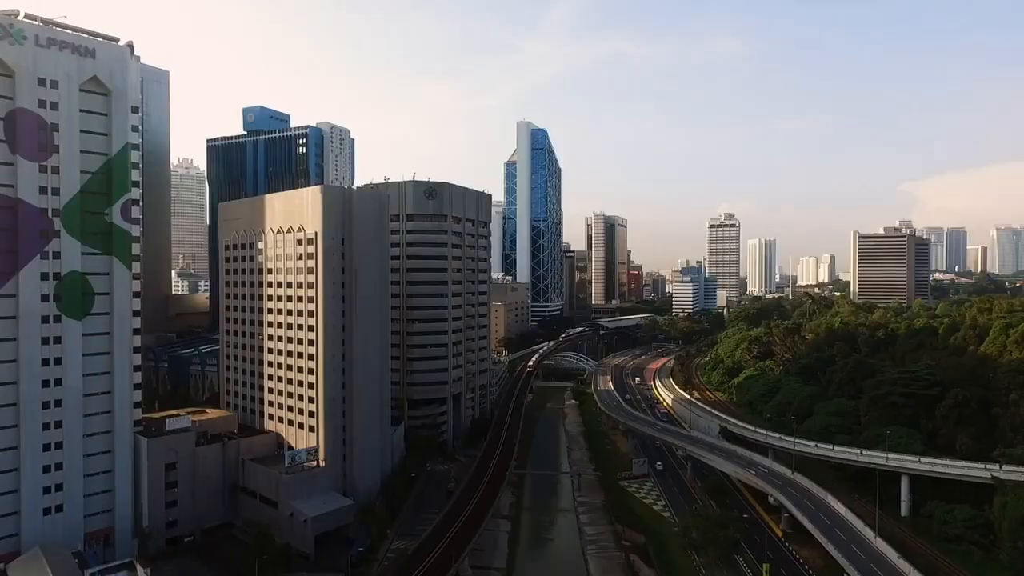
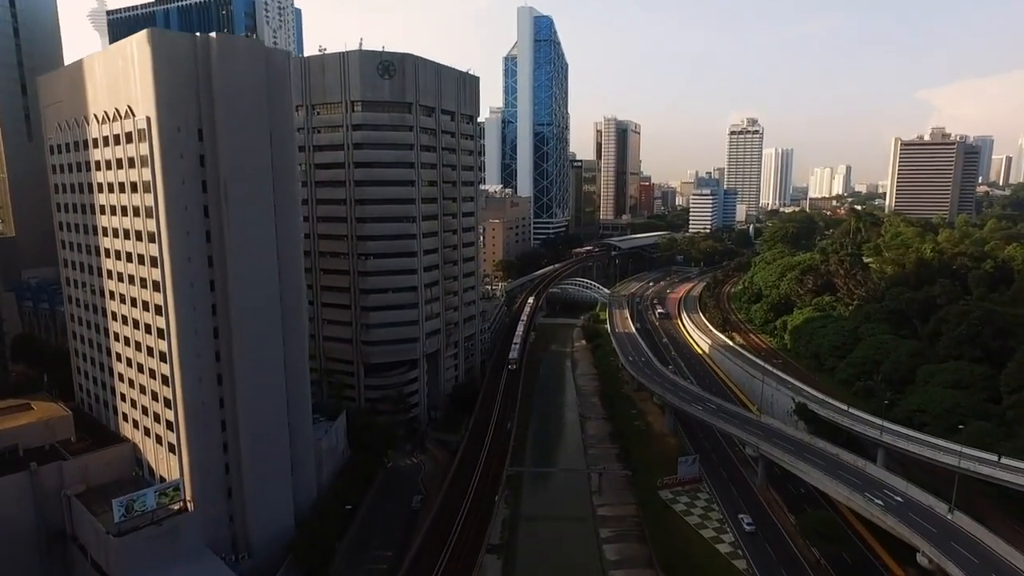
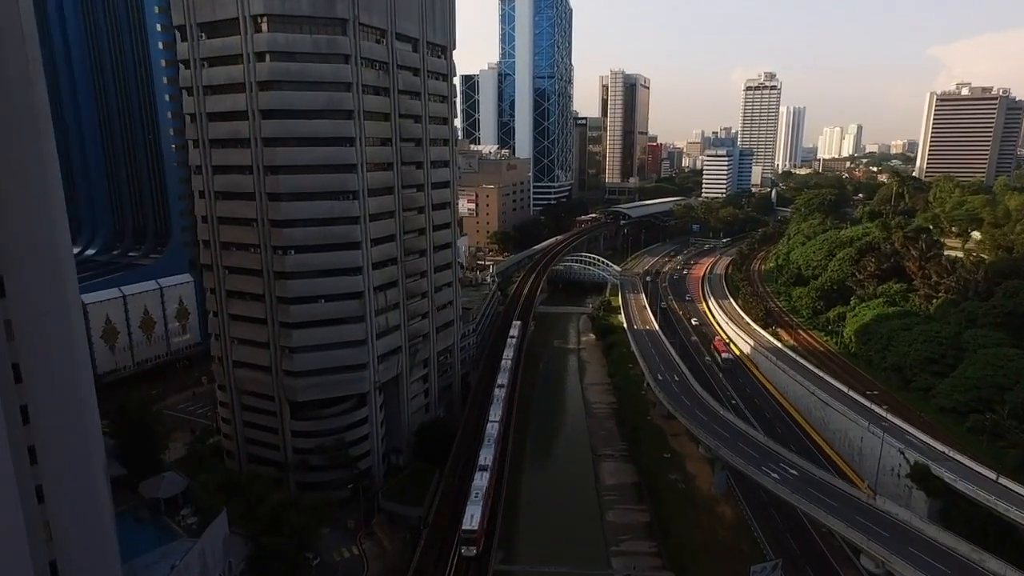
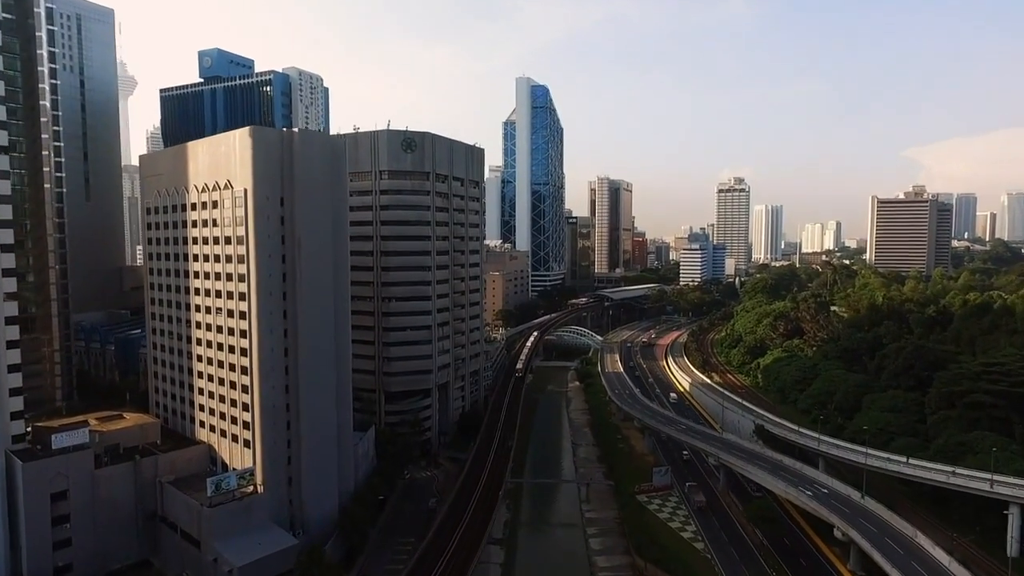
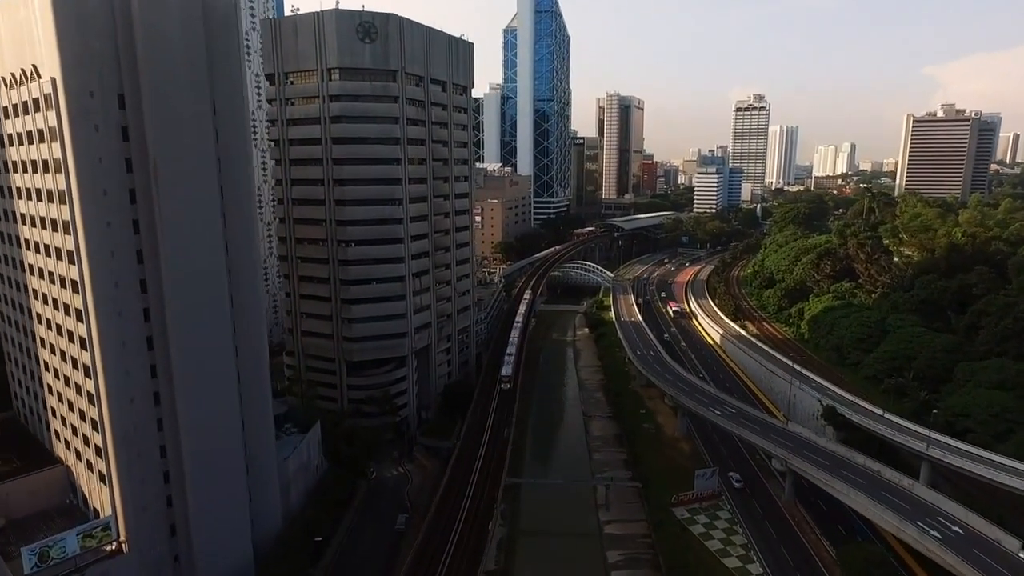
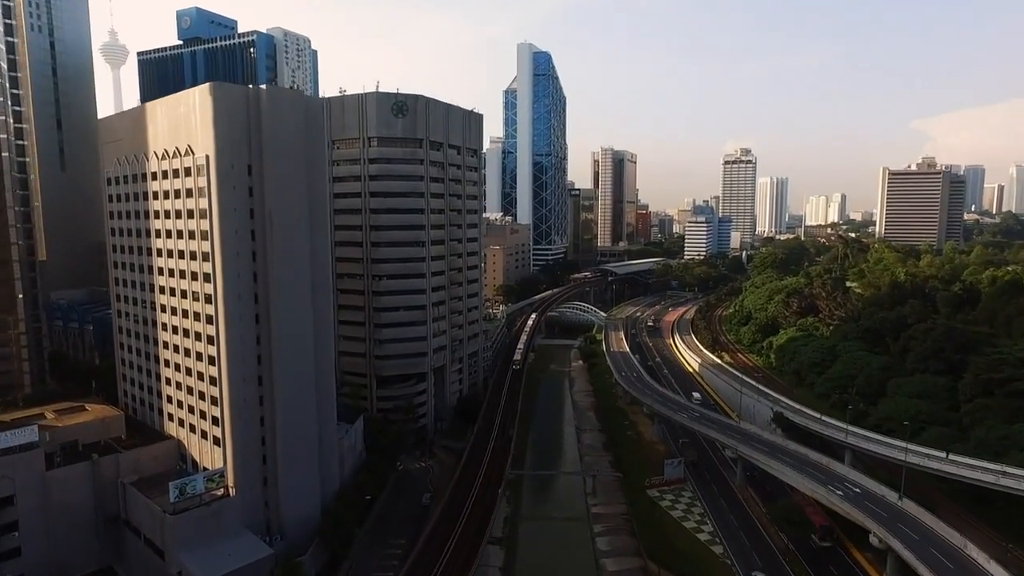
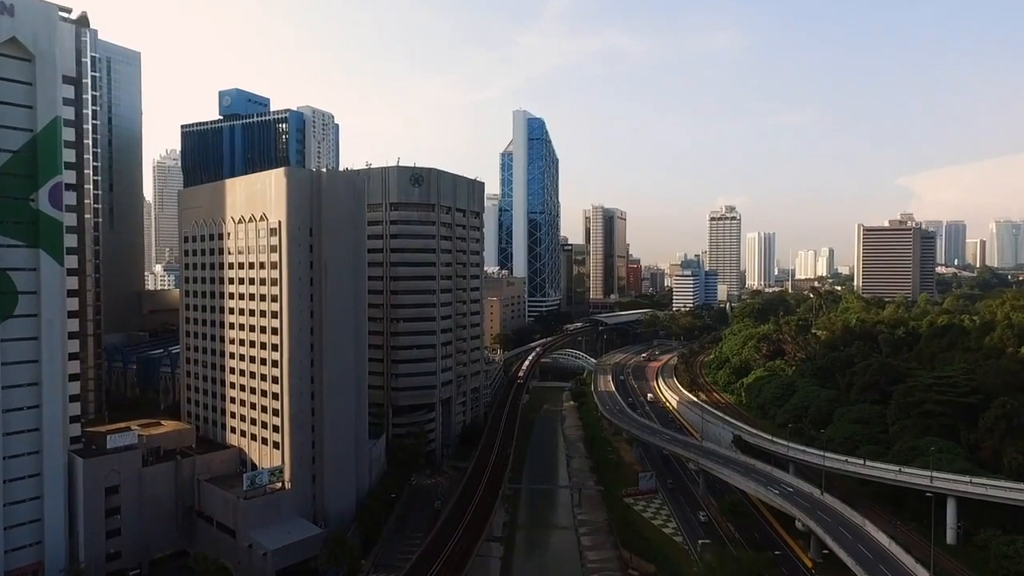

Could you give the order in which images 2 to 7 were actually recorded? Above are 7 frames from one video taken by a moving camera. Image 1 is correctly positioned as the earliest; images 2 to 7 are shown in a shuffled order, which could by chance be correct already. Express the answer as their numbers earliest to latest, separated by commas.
7, 4, 6, 2, 5, 3
